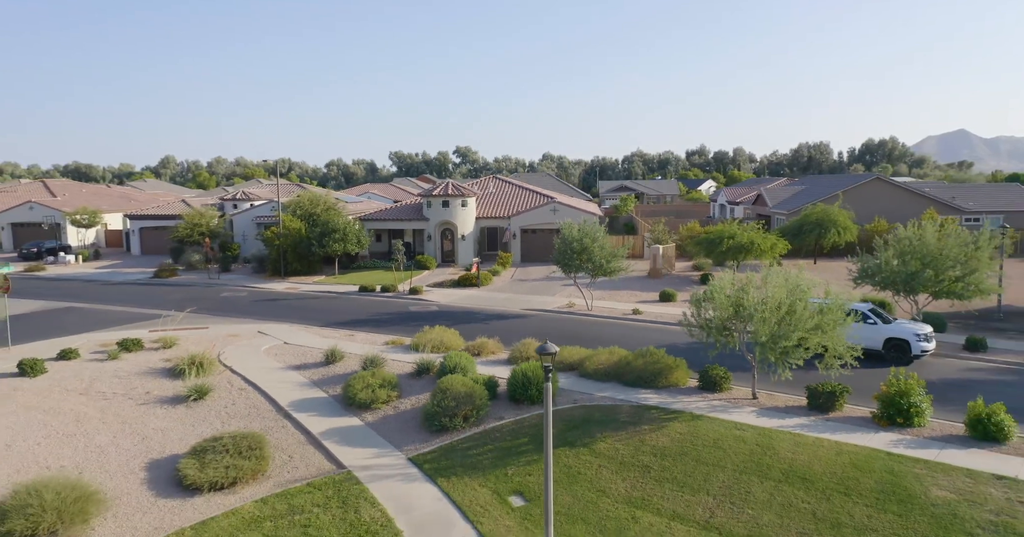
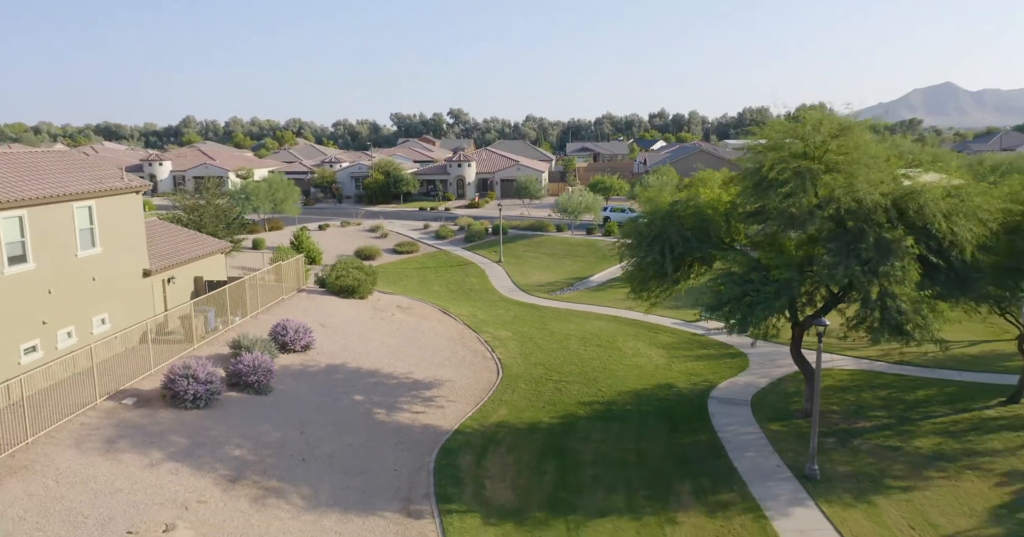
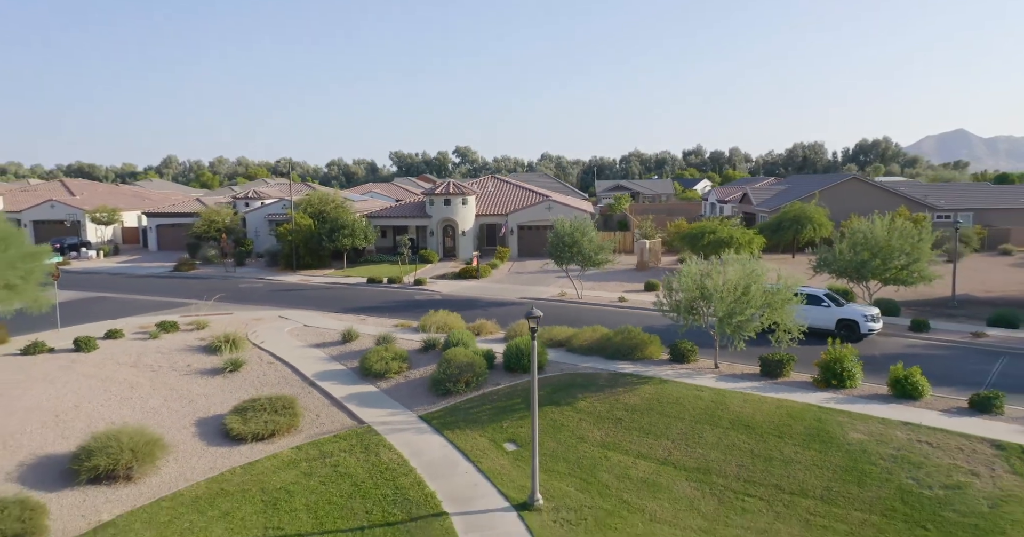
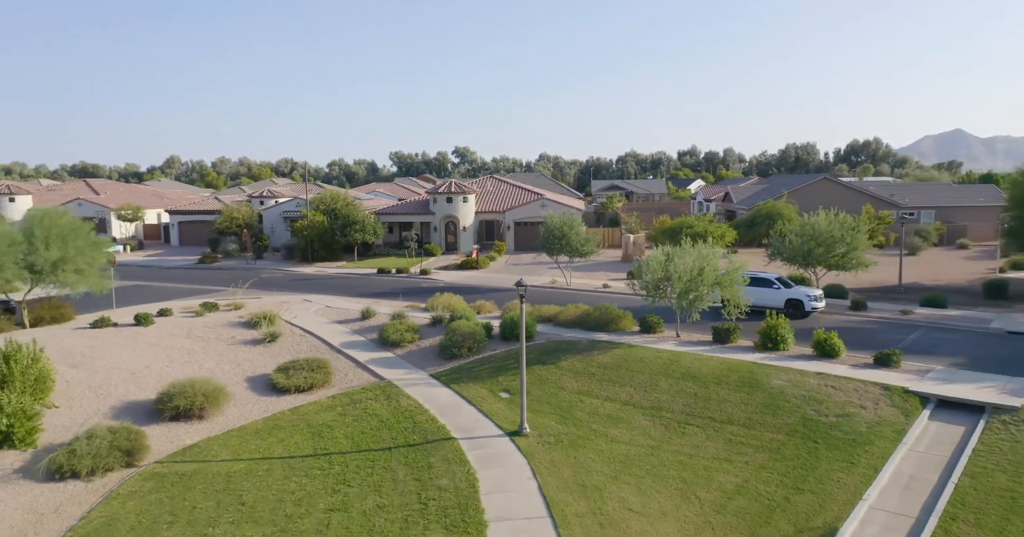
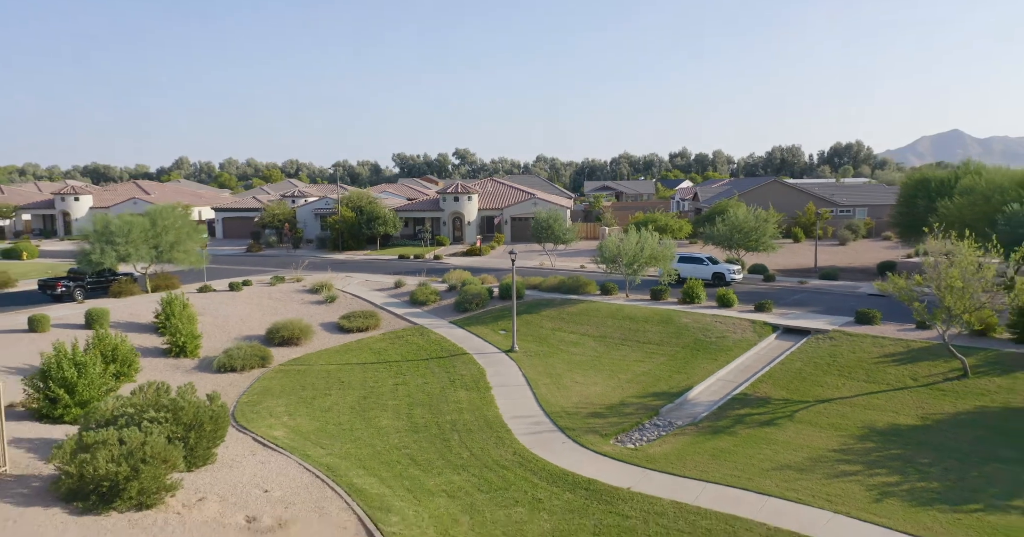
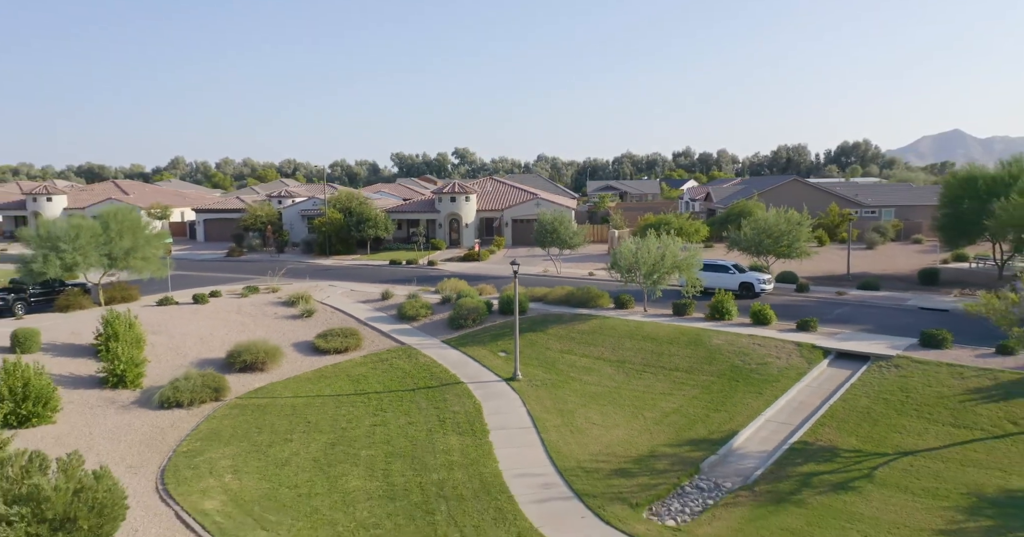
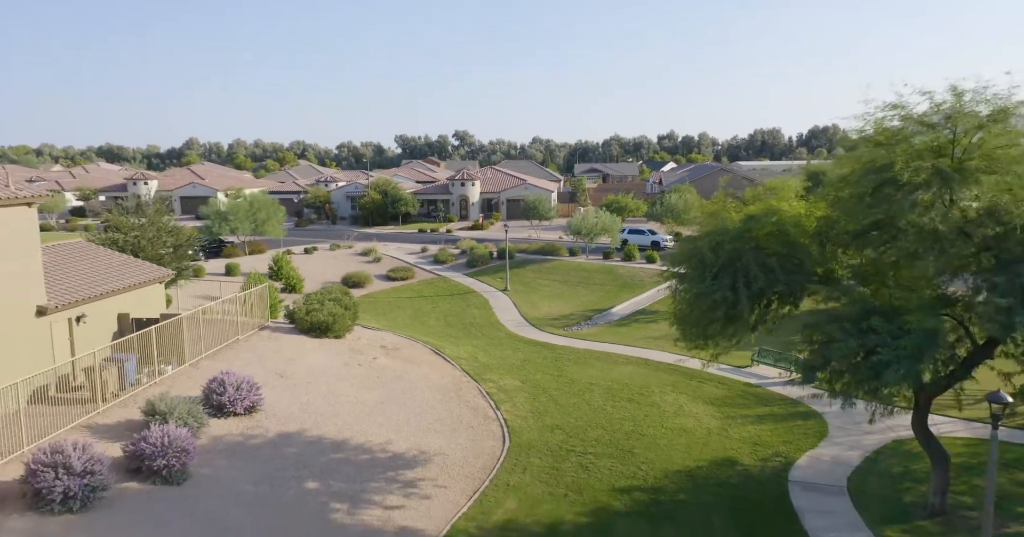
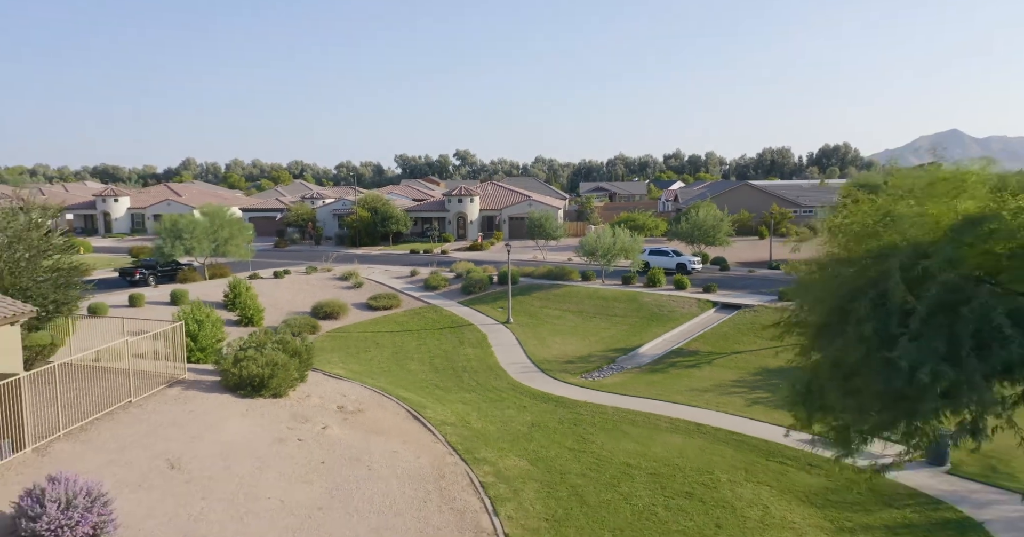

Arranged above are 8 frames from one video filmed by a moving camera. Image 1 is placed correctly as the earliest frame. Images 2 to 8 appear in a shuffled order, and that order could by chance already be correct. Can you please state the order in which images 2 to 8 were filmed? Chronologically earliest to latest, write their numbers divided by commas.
3, 4, 6, 5, 8, 7, 2
